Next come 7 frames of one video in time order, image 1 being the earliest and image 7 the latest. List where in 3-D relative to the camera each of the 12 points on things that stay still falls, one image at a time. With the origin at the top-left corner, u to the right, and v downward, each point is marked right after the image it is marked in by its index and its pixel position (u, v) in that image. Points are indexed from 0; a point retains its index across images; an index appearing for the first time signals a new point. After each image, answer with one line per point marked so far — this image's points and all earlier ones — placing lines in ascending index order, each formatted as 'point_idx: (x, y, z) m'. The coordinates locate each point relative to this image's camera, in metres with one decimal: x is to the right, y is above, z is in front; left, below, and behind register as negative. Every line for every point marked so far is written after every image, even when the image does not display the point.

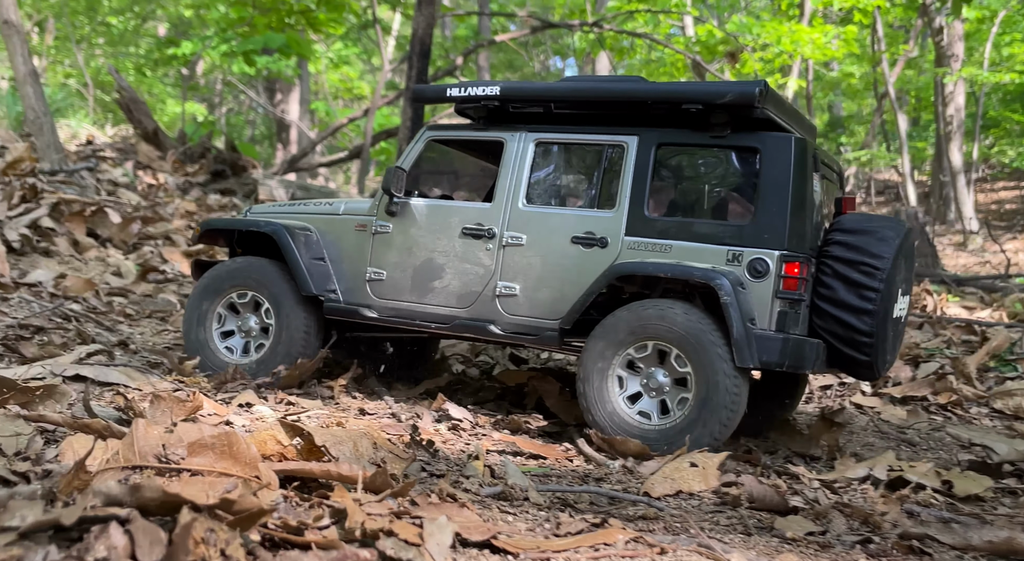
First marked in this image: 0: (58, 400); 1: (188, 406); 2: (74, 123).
0: (-2.4, -0.6, +6.6) m
1: (-1.7, -0.7, +6.5) m
2: (-5.9, +2.1, +16.2) m
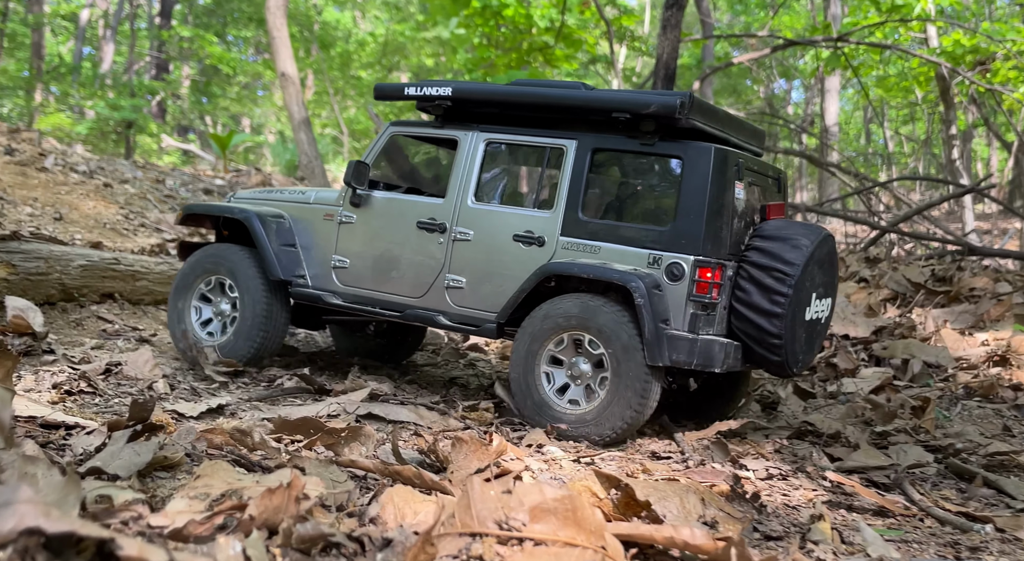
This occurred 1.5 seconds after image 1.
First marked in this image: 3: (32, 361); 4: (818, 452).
0: (-0.8, -0.9, +6.5) m
1: (-0.1, -0.9, +6.3) m
2: (-2.3, +1.6, +16.7) m
3: (-3.2, -0.5, +8.1) m
4: (+1.7, -0.9, +6.6) m
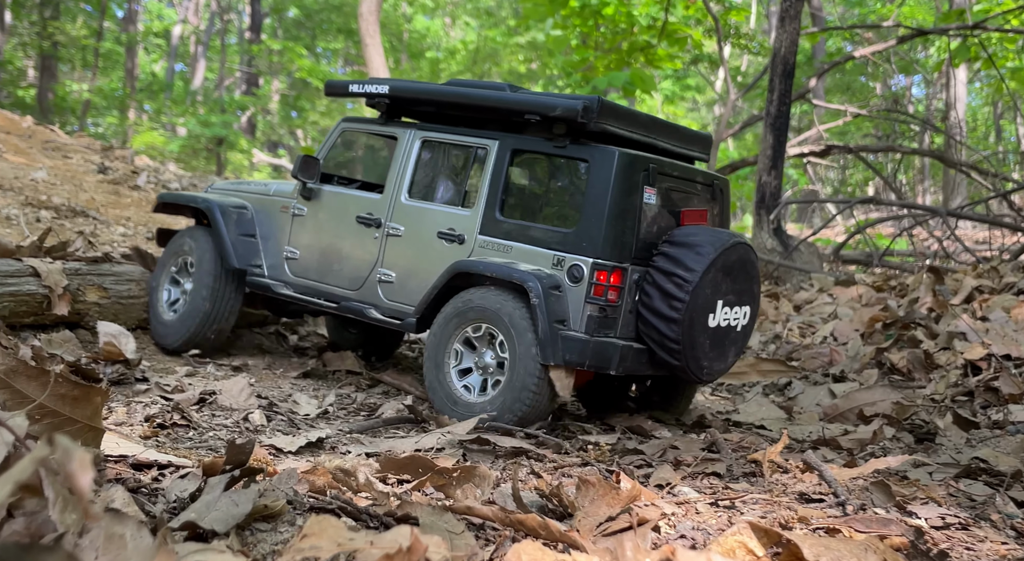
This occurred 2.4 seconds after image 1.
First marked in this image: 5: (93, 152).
0: (-0.2, -1.0, +5.9) m
1: (+0.5, -1.0, +5.6) m
2: (-1.0, +1.4, +16.2) m
3: (-2.4, -0.7, +7.7) m
4: (+2.3, -1.0, +5.8) m
5: (-4.7, +1.4, +13.6) m
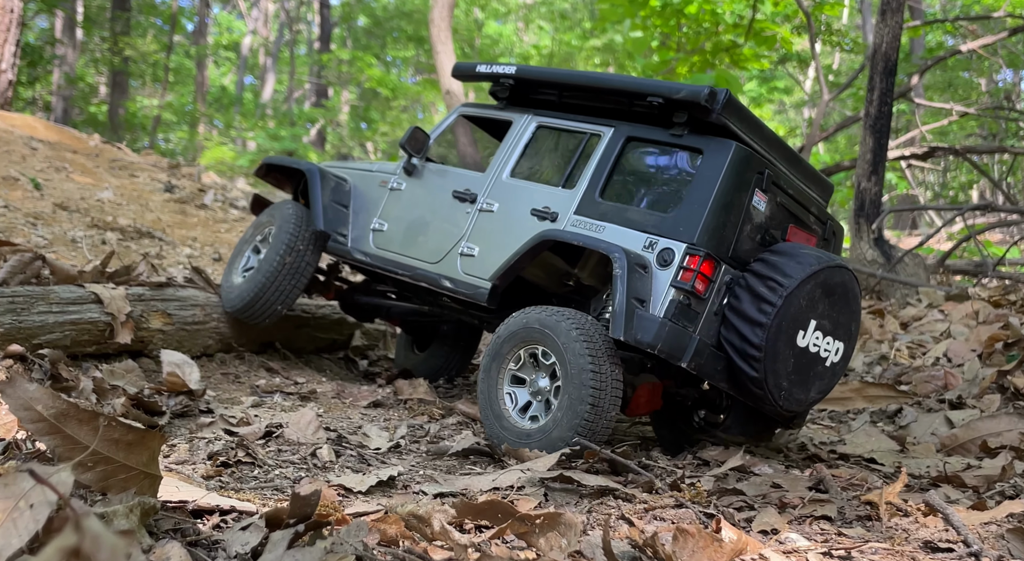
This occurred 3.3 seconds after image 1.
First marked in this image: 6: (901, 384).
0: (+0.2, -1.1, +5.4) m
1: (+0.9, -1.1, +5.1) m
2: (0.0, +1.2, +15.7) m
3: (-1.9, -0.9, +7.3) m
4: (+2.7, -1.1, +5.2) m
5: (-3.8, +1.2, +13.4) m
6: (+2.5, -0.7, +7.9) m
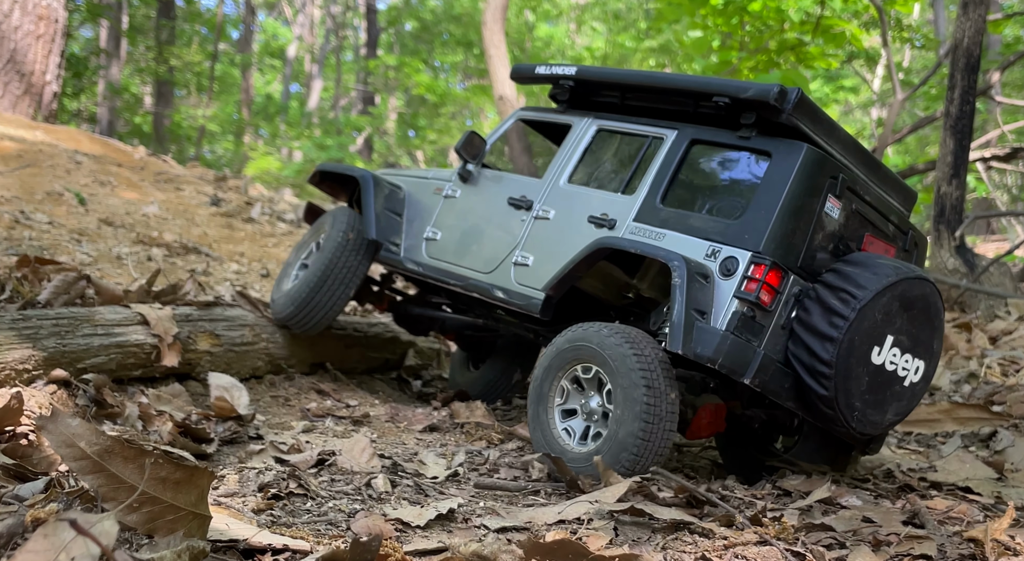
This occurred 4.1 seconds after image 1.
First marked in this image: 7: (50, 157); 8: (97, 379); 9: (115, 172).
0: (+0.5, -1.2, +5.0) m
1: (+1.2, -1.2, +4.6) m
2: (+0.7, +1.1, +15.3) m
3: (-1.6, -1.0, +7.0) m
4: (+3.0, -1.2, +4.7) m
5: (-3.3, +1.1, +13.1) m
6: (+2.9, -0.7, +7.4) m
7: (-4.6, +1.2, +12.2) m
8: (-2.5, -0.6, +7.2) m
9: (-4.1, +1.1, +12.5) m
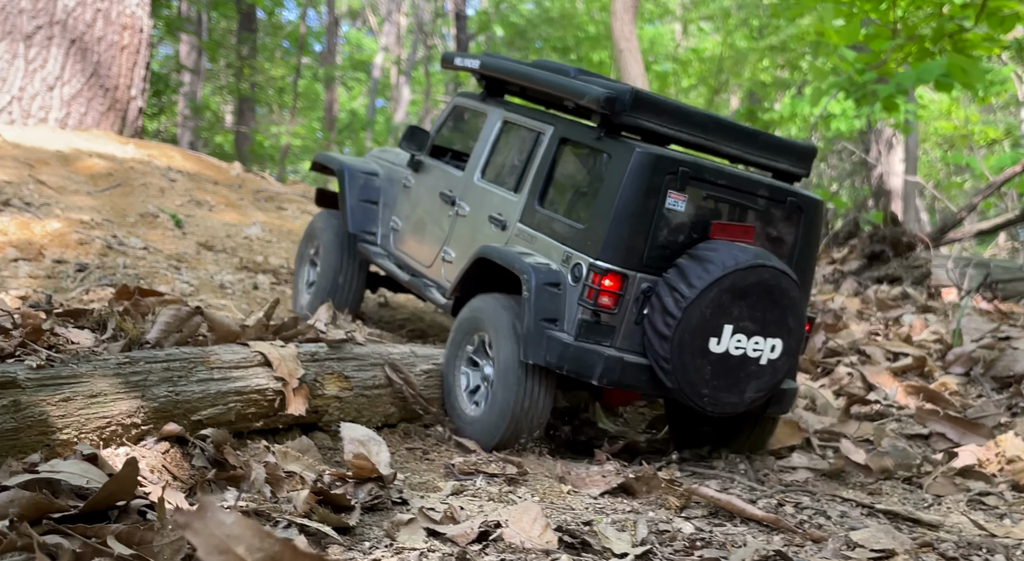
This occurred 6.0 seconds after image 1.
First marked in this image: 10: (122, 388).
0: (+1.4, -1.3, +3.7) m
1: (+2.0, -1.3, +3.3) m
2: (+2.0, +0.9, +14.0) m
3: (-0.6, -1.2, +5.8) m
4: (+3.8, -1.3, +3.2) m
5: (-2.0, +0.8, +12.0) m
6: (+3.9, -0.9, +6.0) m
7: (-3.4, +1.0, +11.2) m
8: (-1.5, -0.8, +6.1) m
9: (-2.8, +0.8, +11.5) m
10: (-1.9, -0.5, +6.0) m
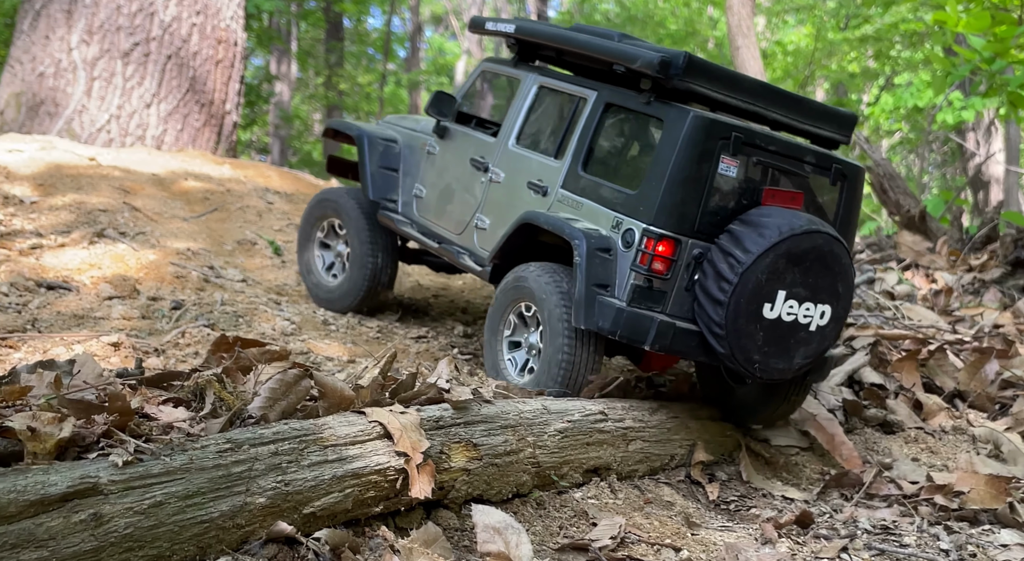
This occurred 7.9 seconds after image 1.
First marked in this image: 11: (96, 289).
0: (+1.9, -1.6, +2.5) m
1: (+2.5, -1.5, +2.1) m
2: (+3.3, +0.7, +12.8) m
3: (+0.1, -1.4, +4.8) m
4: (+4.3, -1.4, +1.9) m
5: (-0.9, +0.5, +11.1) m
6: (+4.6, -1.0, +4.7) m
7: (-2.3, +0.6, +10.4) m
8: (-0.8, -1.1, +5.2) m
9: (-1.8, +0.5, +10.6) m
10: (-1.2, -0.8, +5.1) m
11: (-2.8, -0.1, +8.1) m
